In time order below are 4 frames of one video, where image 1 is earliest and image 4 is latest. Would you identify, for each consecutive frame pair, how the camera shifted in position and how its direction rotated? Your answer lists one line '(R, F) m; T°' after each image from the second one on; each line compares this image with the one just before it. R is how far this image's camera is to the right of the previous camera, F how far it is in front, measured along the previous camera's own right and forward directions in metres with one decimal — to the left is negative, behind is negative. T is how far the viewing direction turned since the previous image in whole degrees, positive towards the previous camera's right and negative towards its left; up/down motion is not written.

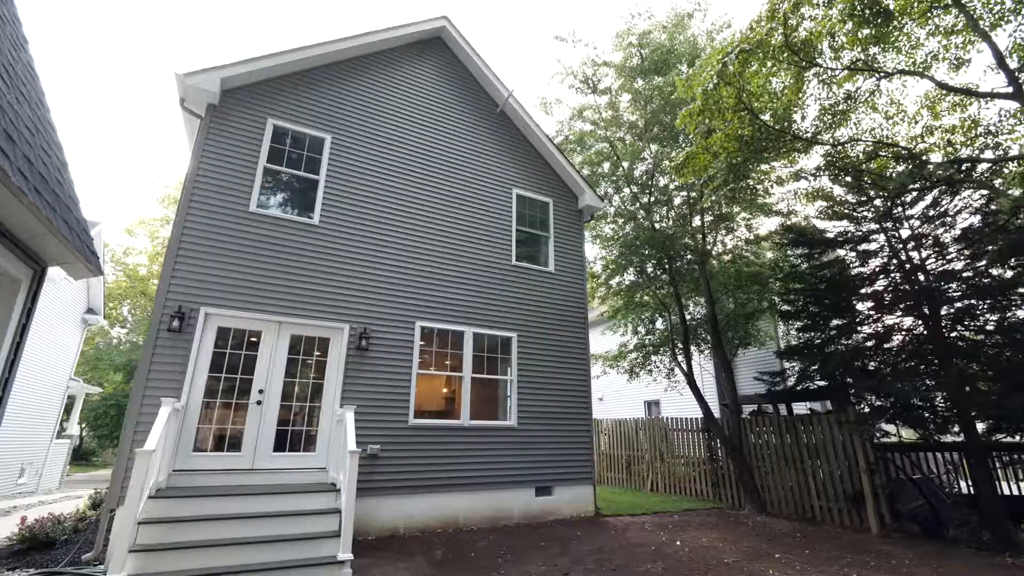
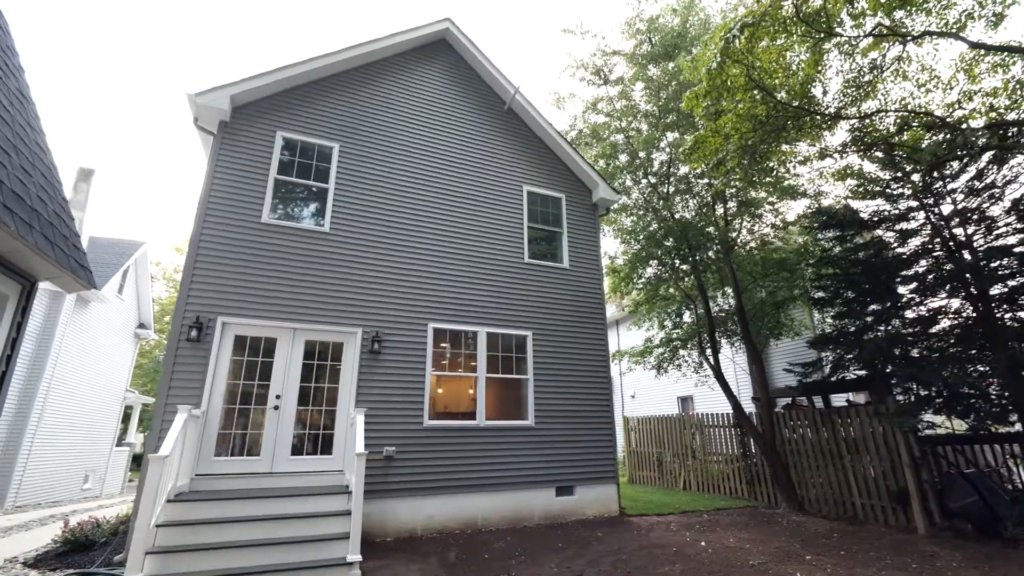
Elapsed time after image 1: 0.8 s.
(+0.5, +0.1) m; -5°
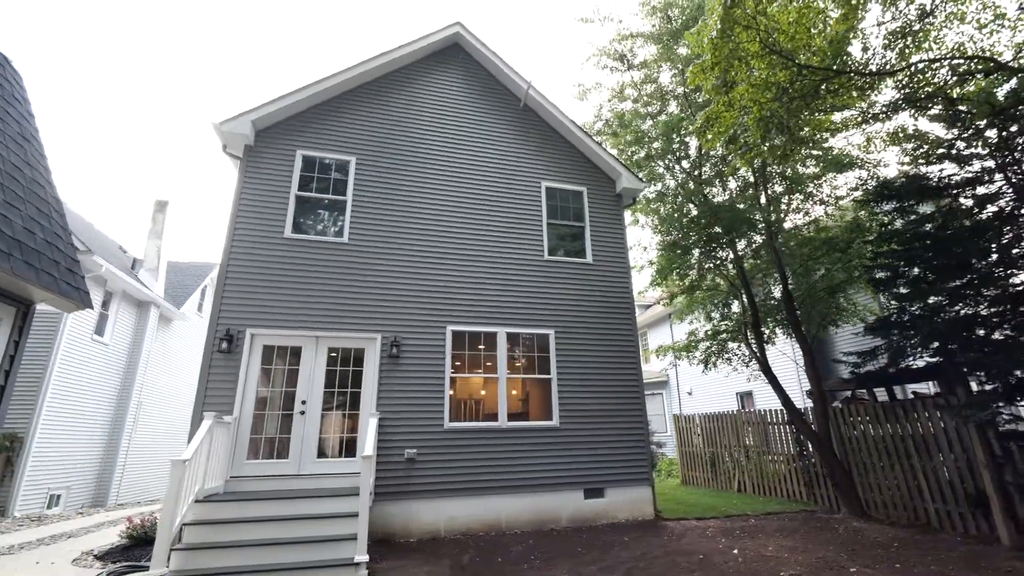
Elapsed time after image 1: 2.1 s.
(+0.9, +0.2) m; -8°
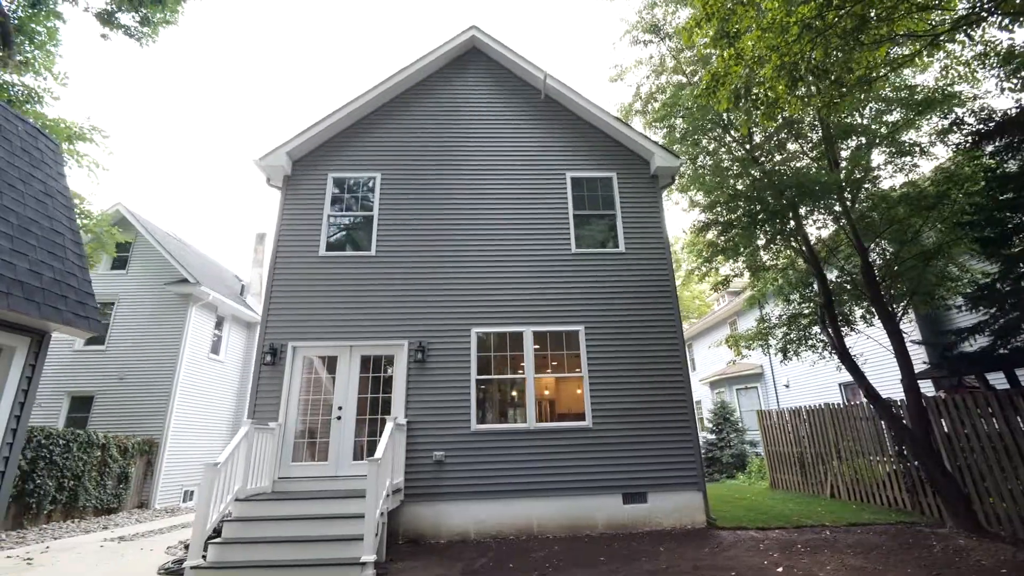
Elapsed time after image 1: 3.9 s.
(+1.4, +0.3) m; -13°
